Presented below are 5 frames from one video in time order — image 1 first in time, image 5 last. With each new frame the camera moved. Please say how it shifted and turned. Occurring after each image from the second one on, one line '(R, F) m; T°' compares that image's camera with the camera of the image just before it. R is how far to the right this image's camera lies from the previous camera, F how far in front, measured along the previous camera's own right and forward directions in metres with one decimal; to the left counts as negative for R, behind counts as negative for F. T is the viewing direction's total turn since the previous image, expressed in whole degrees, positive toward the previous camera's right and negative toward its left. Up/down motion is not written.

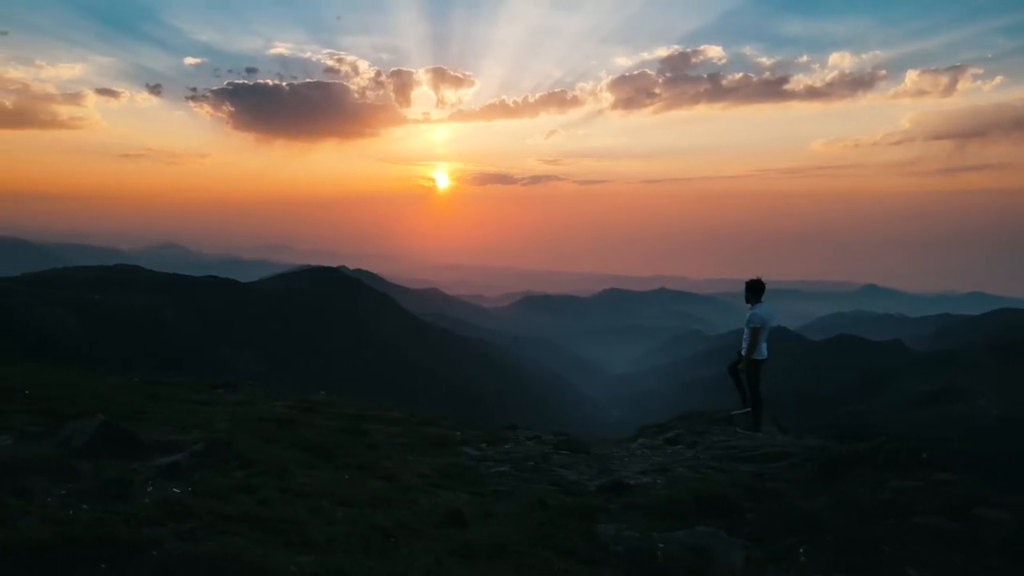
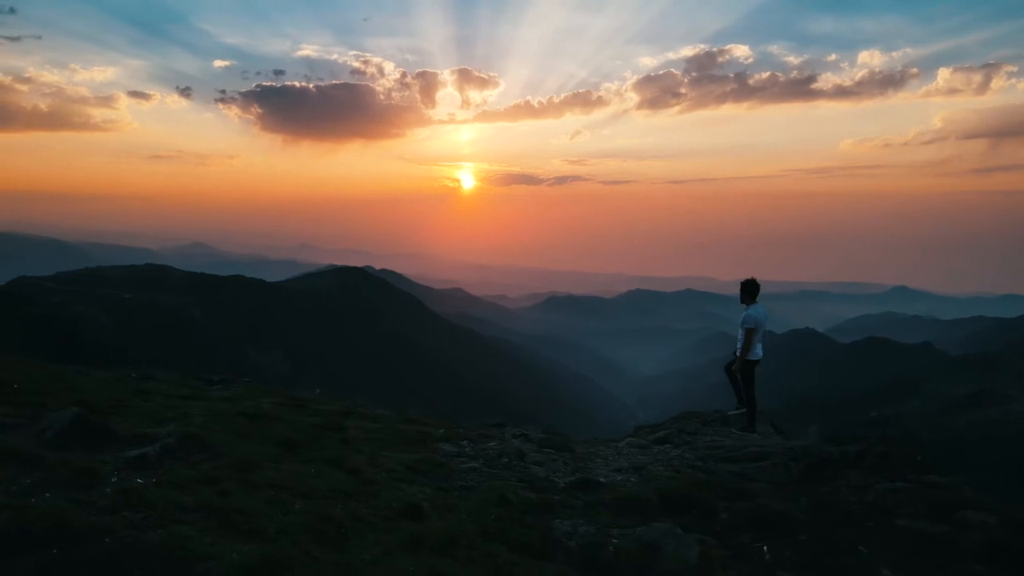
(+0.6, -0.1) m; -2°
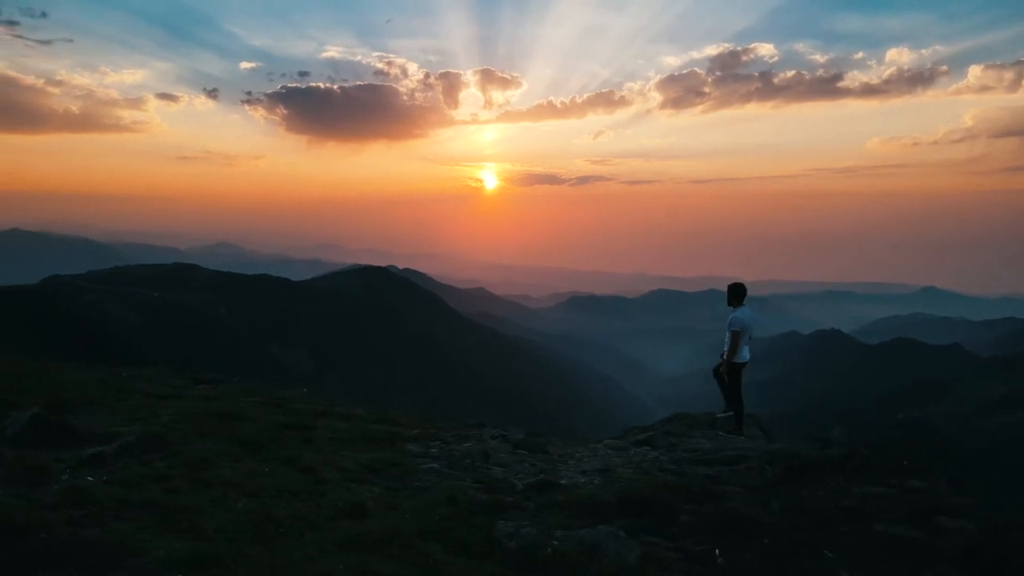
(+0.7, -0.1) m; -2°
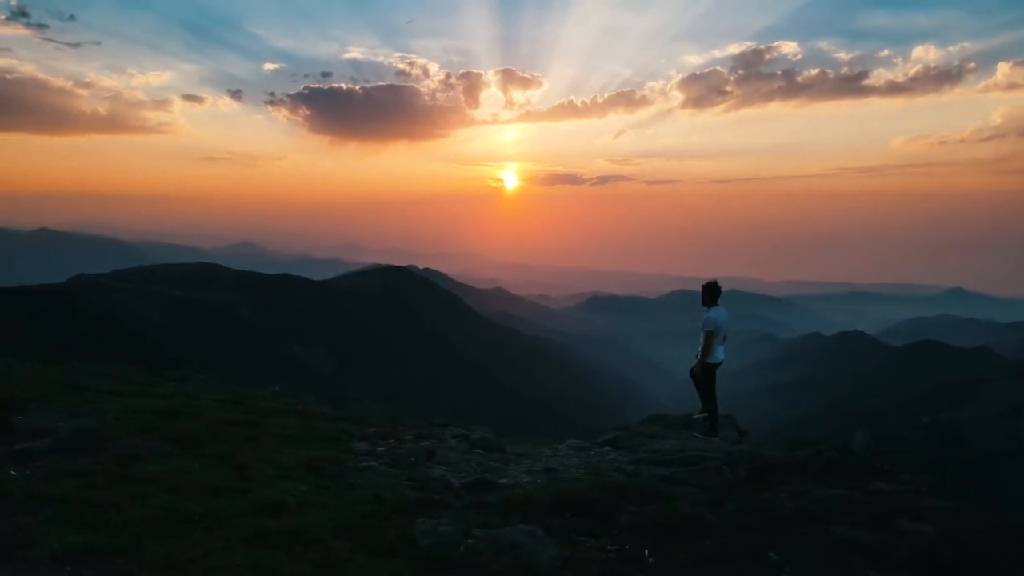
(+0.9, 0.0) m; -1°
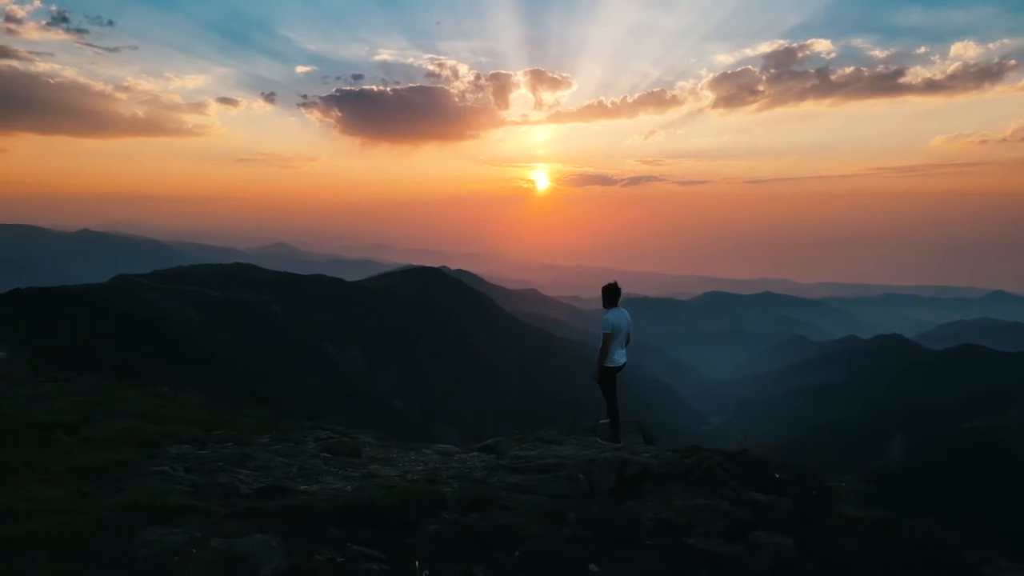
(+2.6, +0.3) m; -2°
